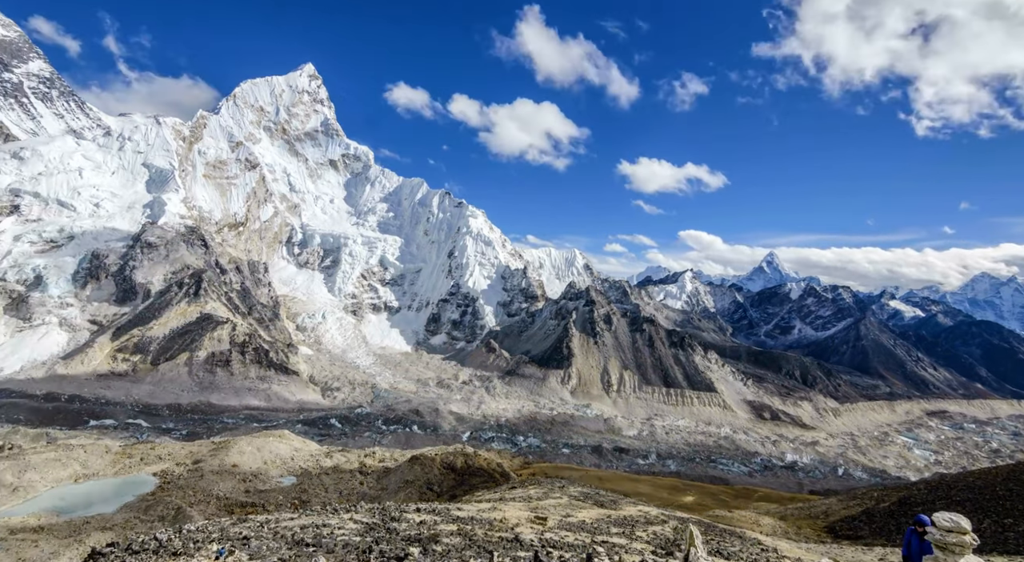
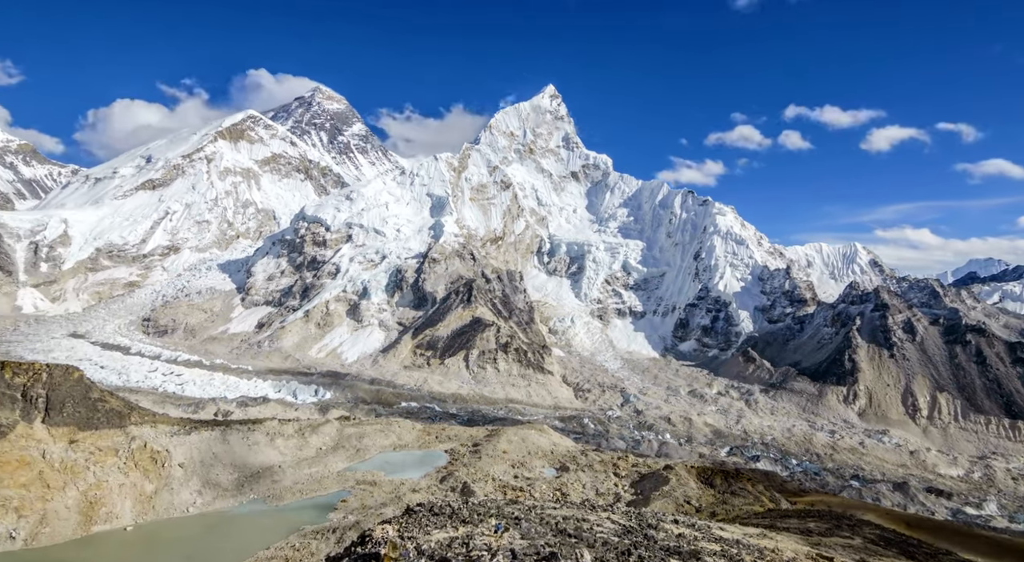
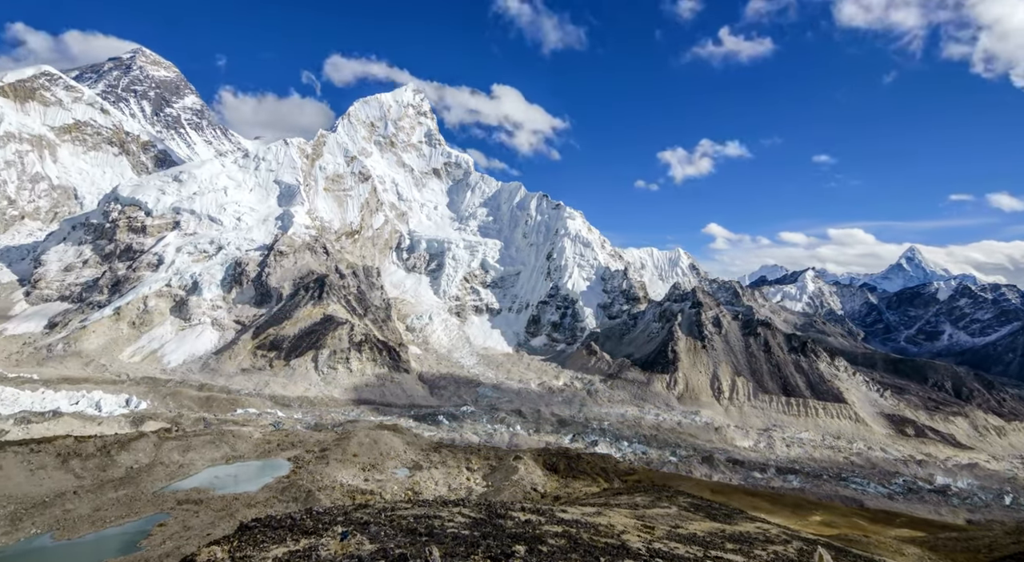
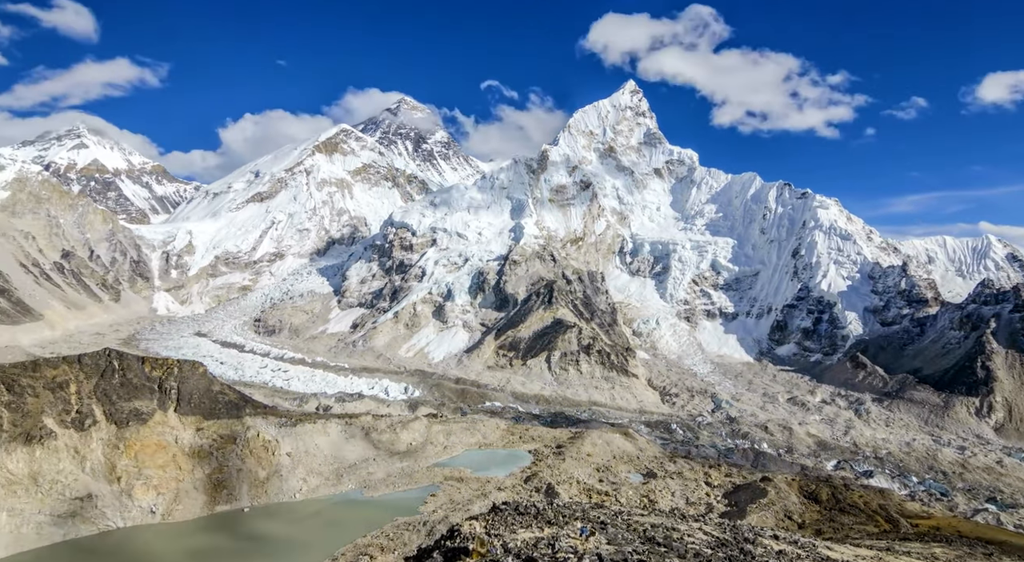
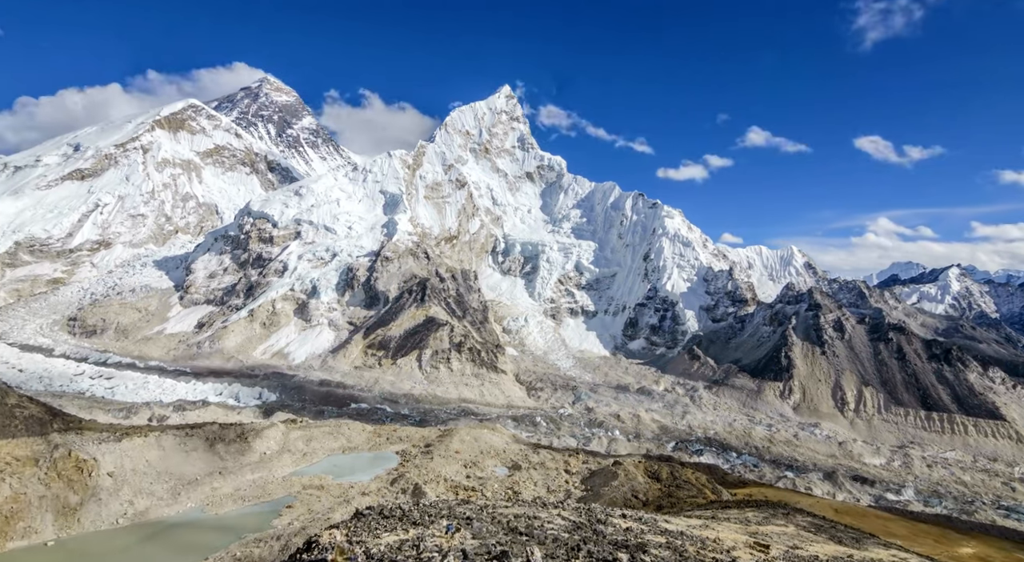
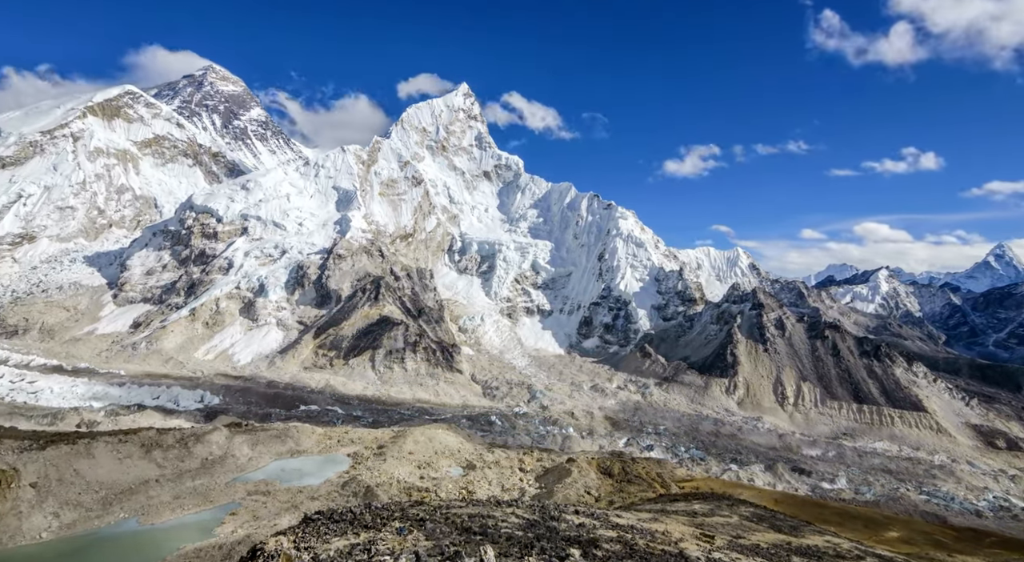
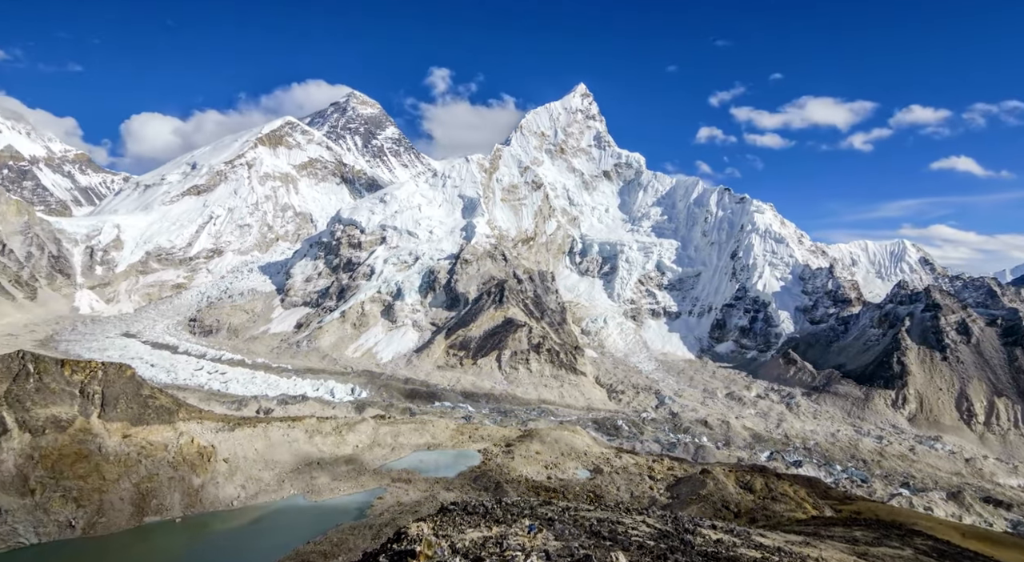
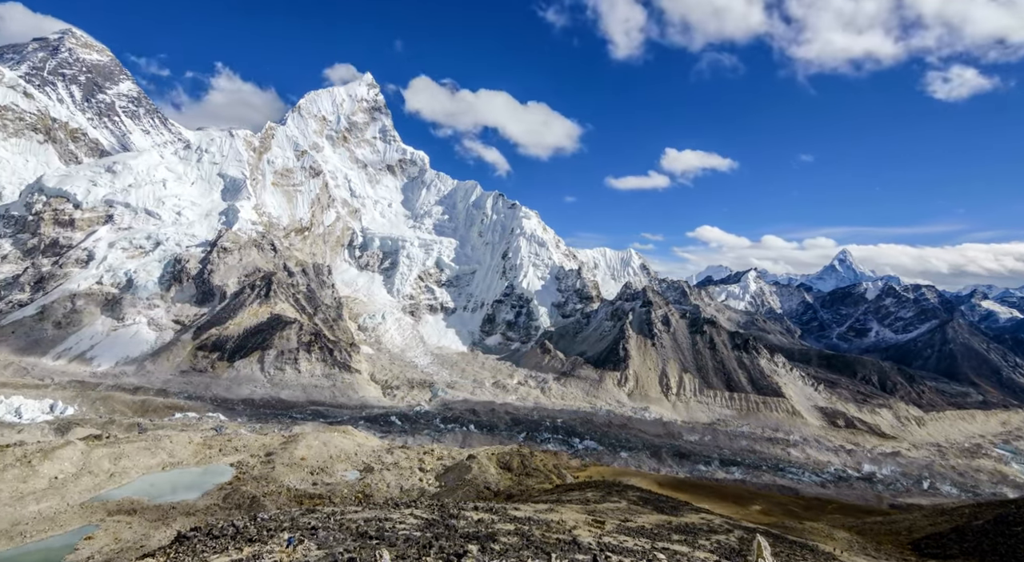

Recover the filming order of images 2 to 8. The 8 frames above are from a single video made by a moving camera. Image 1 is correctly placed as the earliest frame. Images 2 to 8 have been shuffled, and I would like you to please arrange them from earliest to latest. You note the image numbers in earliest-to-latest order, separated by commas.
8, 3, 6, 5, 2, 7, 4
